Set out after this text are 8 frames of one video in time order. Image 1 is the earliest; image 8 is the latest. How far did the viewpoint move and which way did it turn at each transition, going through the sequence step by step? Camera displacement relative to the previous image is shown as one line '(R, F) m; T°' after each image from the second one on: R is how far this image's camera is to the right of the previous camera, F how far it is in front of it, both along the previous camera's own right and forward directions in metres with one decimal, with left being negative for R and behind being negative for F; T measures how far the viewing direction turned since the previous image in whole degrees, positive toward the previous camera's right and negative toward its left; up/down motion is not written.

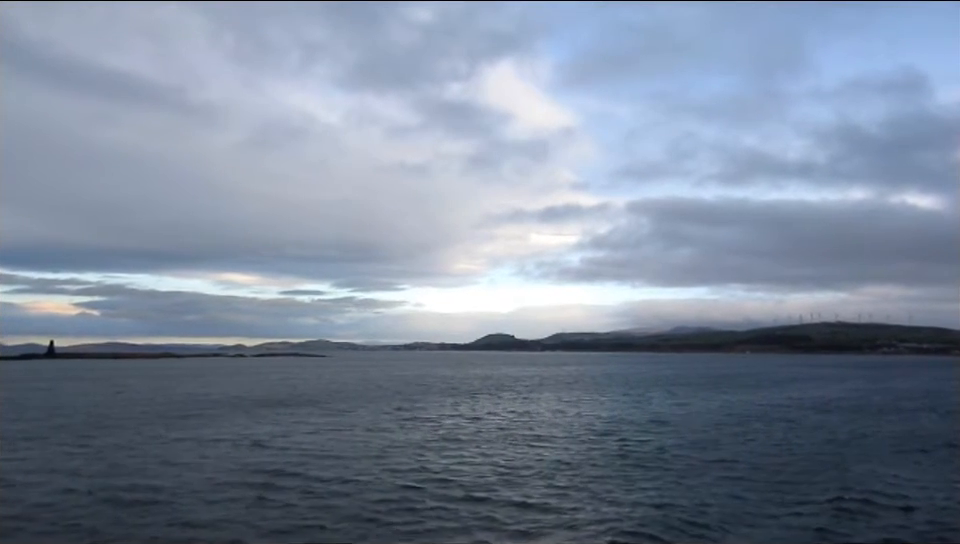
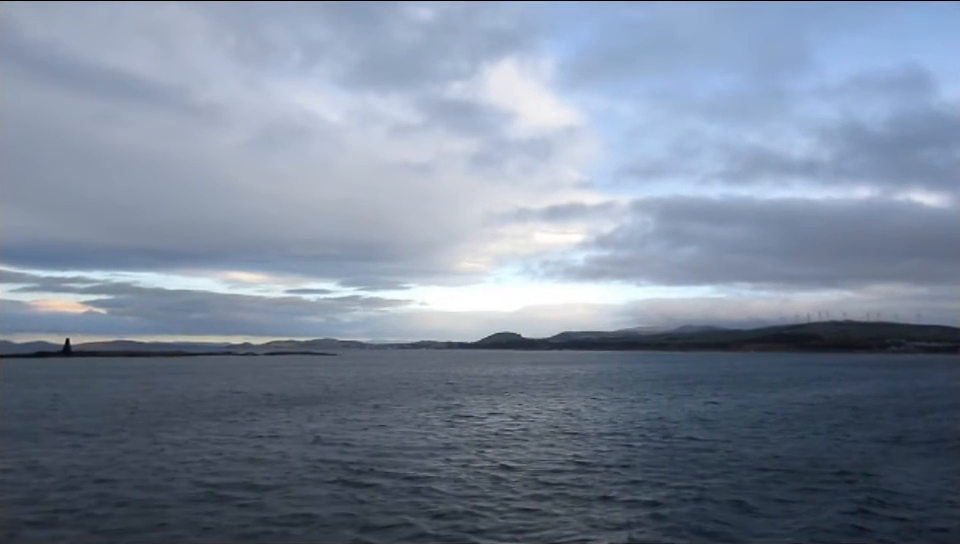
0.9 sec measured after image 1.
(-1.7, -0.5) m; 0°
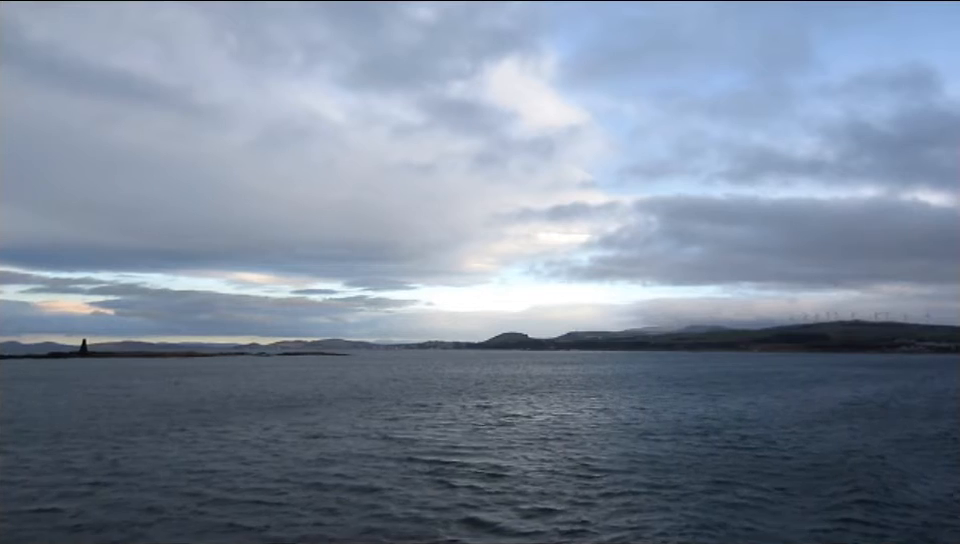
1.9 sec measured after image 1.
(-2.2, -0.6) m; 0°
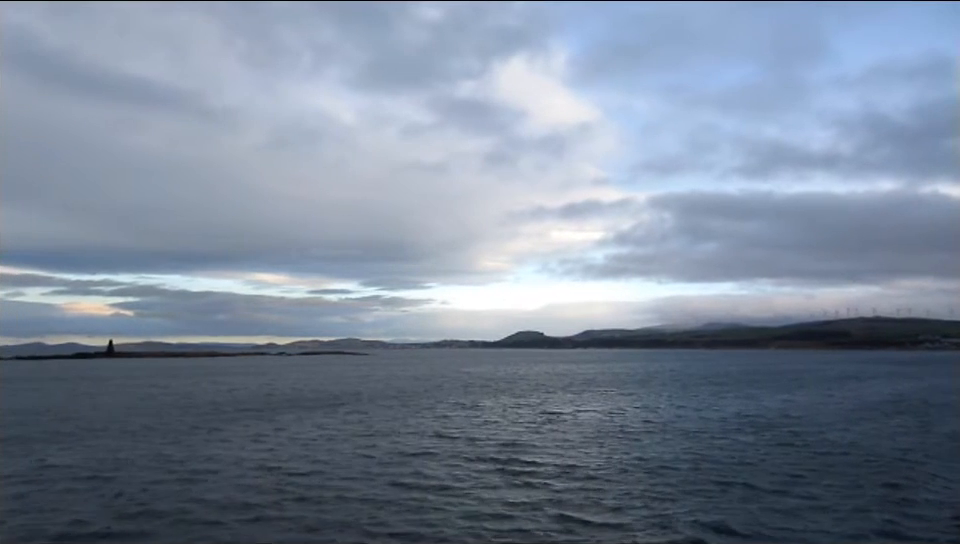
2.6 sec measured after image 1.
(-1.7, -0.3) m; -1°
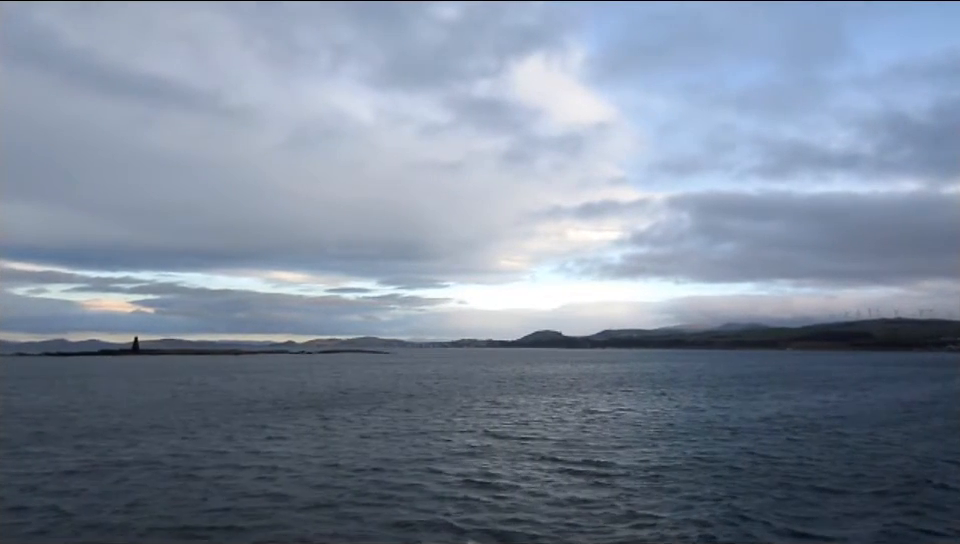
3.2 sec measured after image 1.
(-1.5, +0.3) m; -1°
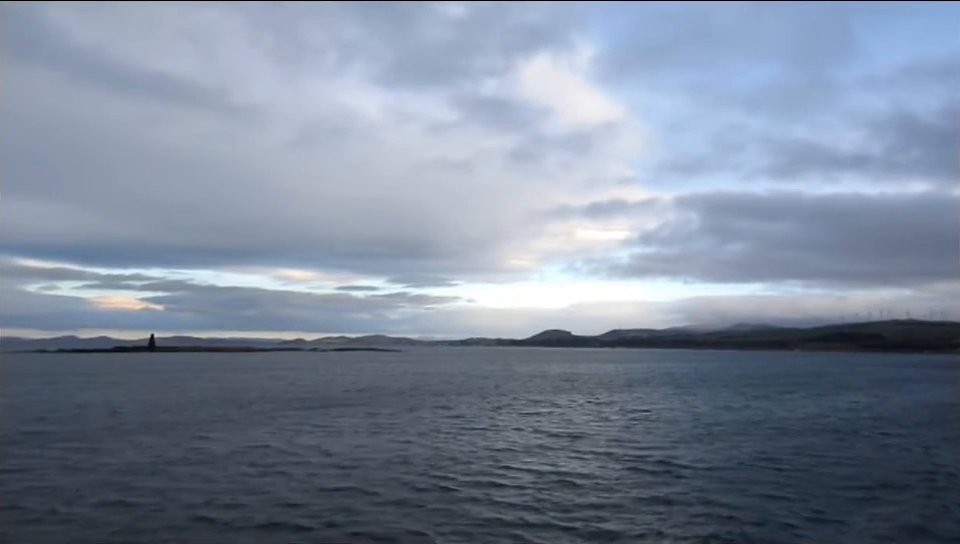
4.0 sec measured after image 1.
(-2.0, +0.5) m; -1°
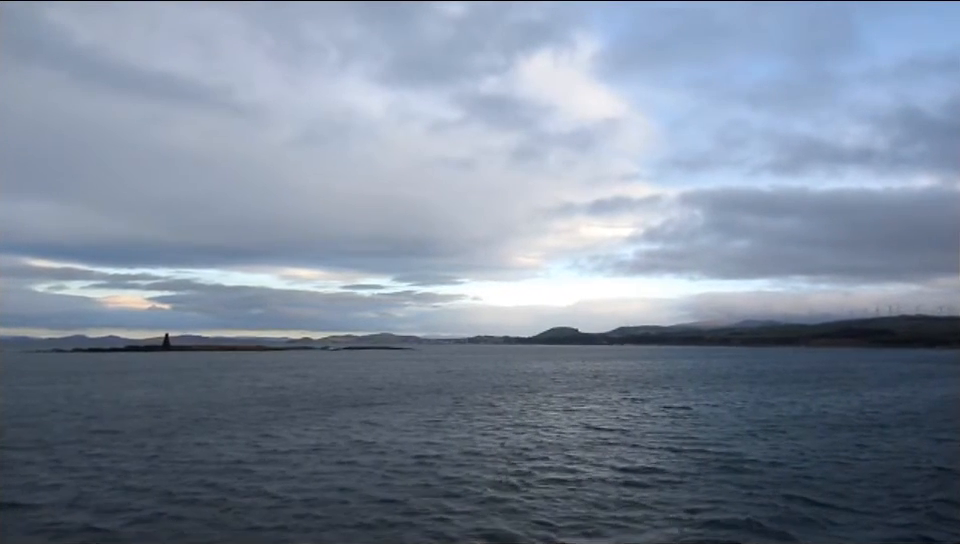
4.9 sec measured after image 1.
(-2.4, +0.5) m; 0°
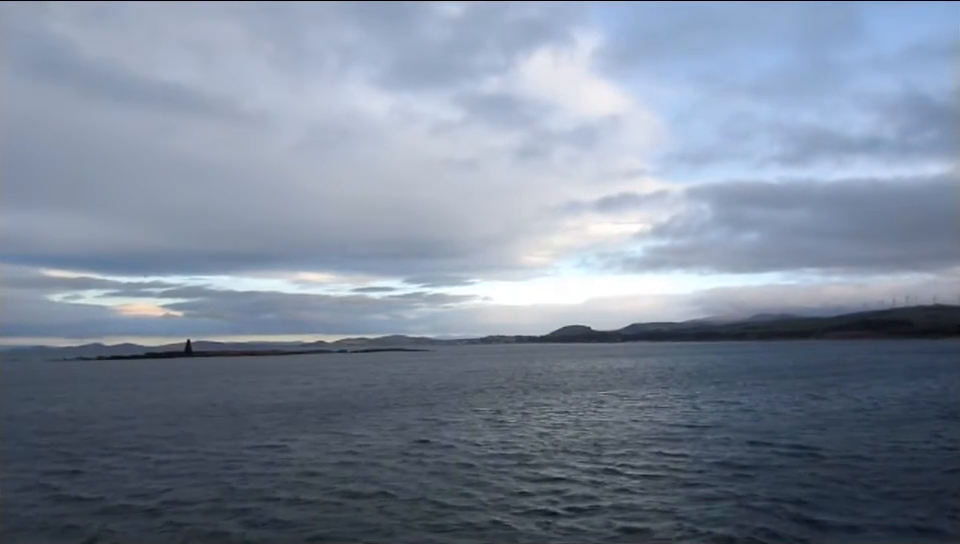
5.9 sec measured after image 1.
(-2.6, +0.4) m; -1°
